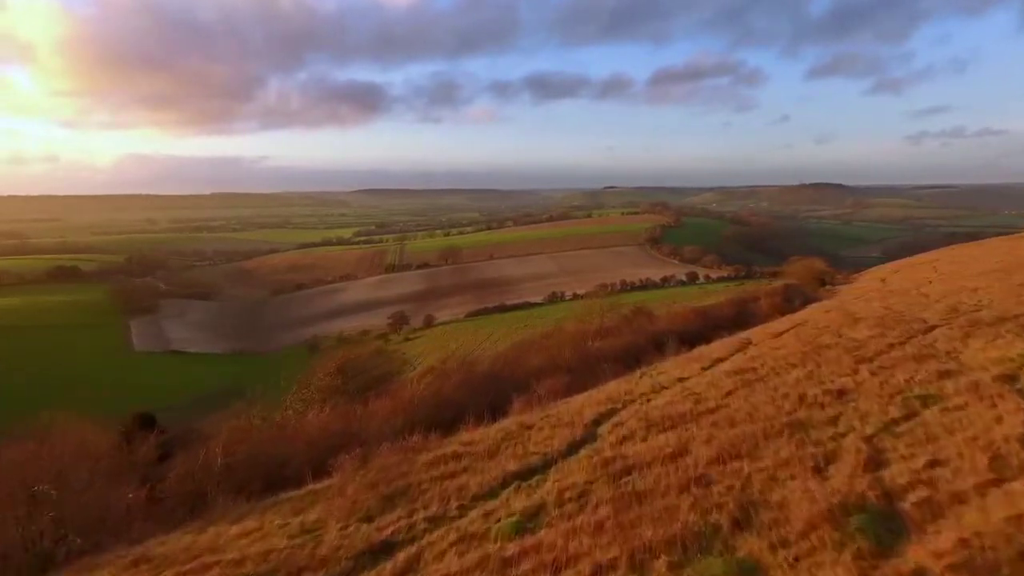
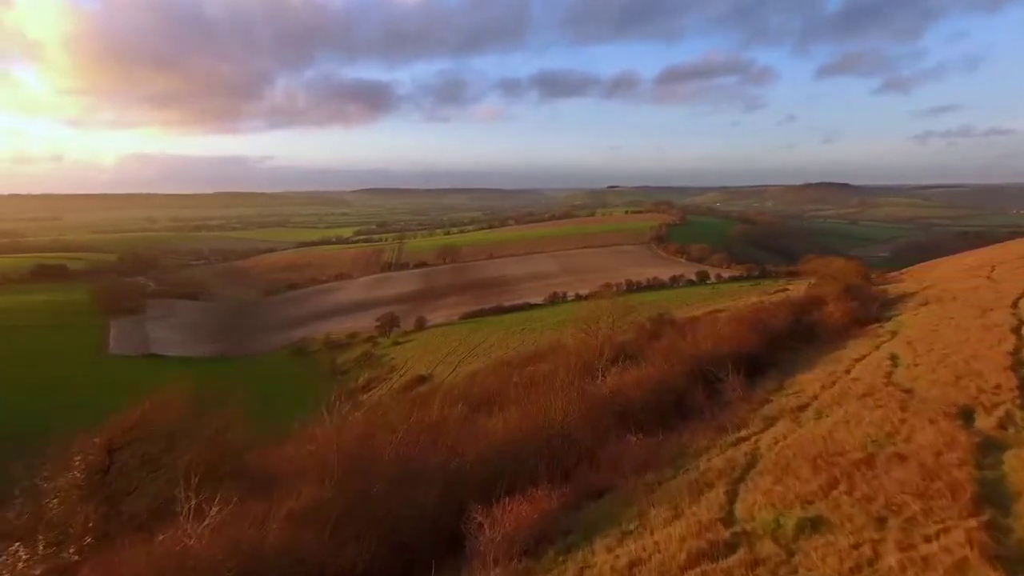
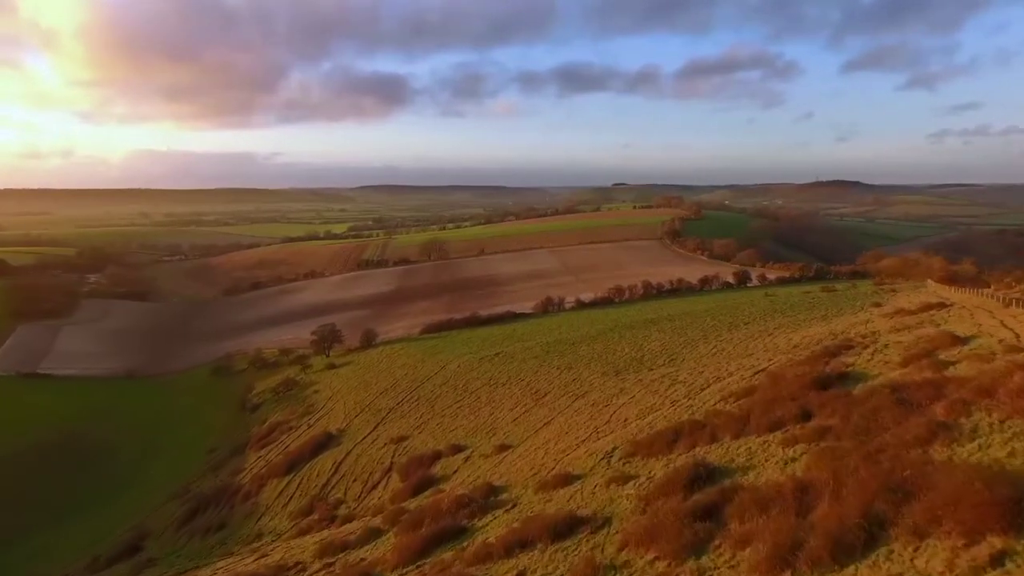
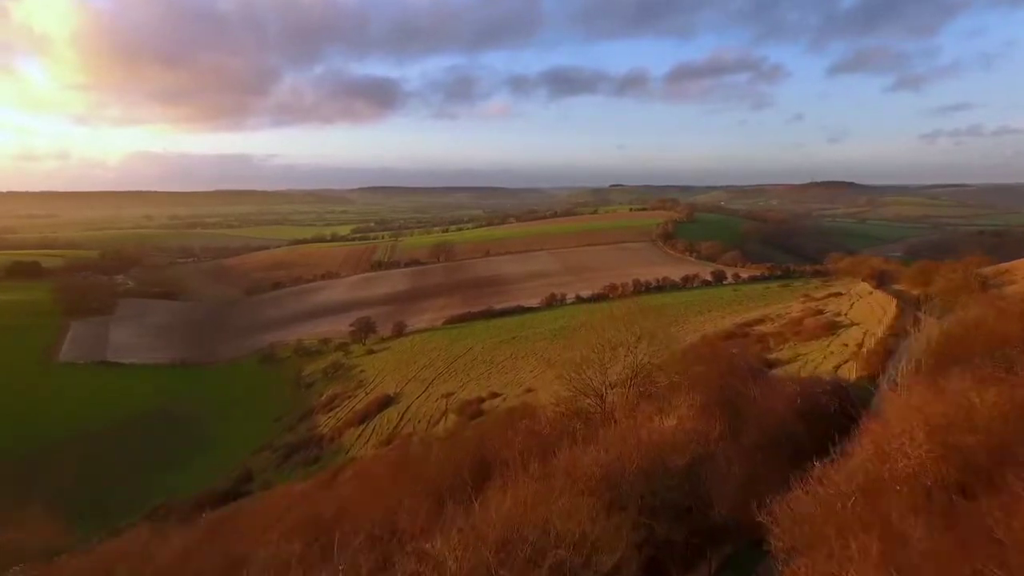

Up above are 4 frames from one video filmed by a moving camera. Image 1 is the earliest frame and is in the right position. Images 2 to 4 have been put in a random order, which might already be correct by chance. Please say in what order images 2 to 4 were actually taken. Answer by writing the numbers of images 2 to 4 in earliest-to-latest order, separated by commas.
2, 4, 3
